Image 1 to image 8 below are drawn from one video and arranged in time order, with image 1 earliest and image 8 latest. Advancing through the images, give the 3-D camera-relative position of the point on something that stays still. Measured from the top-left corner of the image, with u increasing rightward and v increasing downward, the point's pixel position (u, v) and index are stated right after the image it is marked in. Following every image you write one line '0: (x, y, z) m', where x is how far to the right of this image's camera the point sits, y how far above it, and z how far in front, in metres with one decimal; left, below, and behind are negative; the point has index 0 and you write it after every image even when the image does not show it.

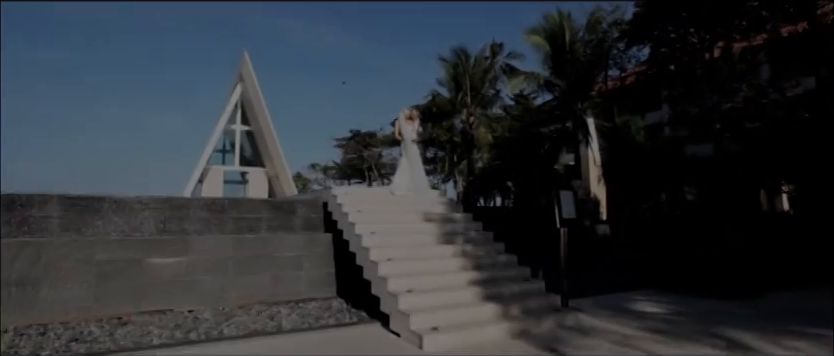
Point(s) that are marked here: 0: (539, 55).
0: (+5.4, +5.5, +19.8) m
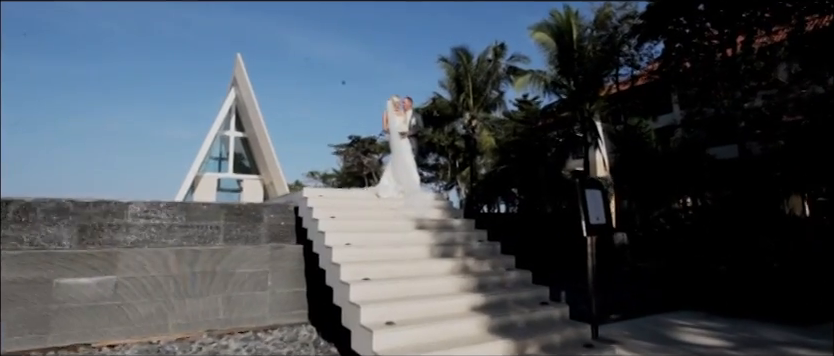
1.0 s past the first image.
0: (+5.4, +5.2, +18.8) m
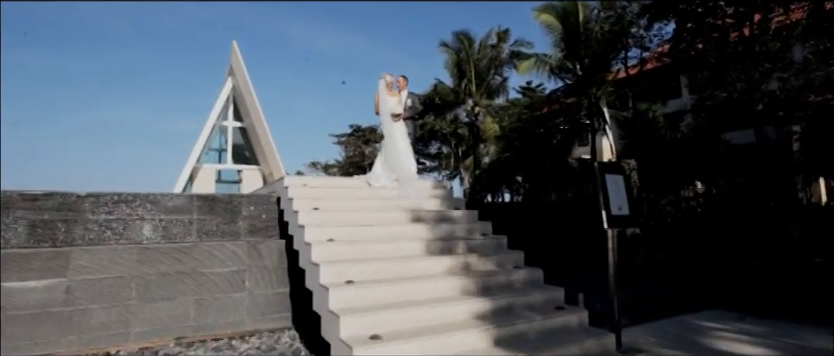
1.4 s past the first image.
0: (+5.4, +5.7, +18.1) m
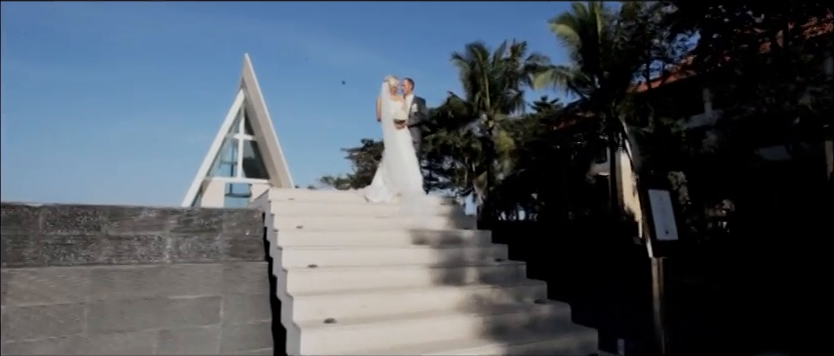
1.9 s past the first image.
0: (+5.9, +5.1, +17.5) m
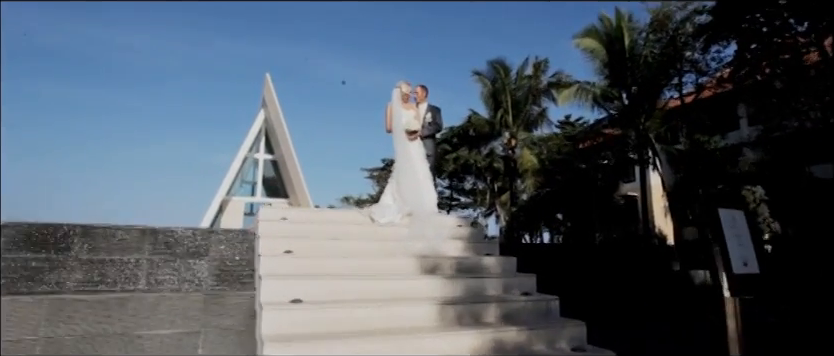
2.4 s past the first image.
0: (+6.7, +4.3, +16.9) m
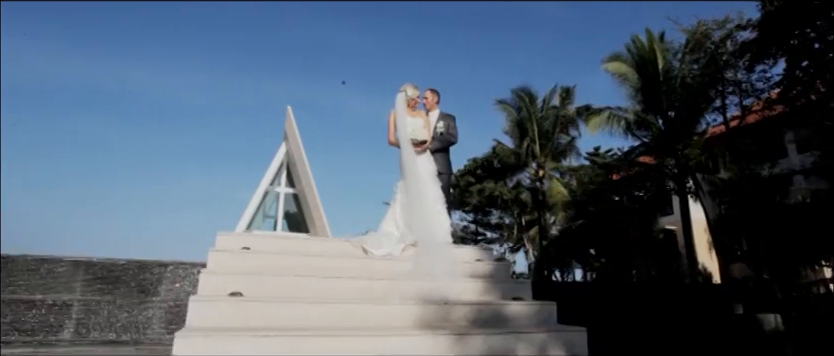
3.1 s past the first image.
0: (+7.4, +3.2, +16.0) m
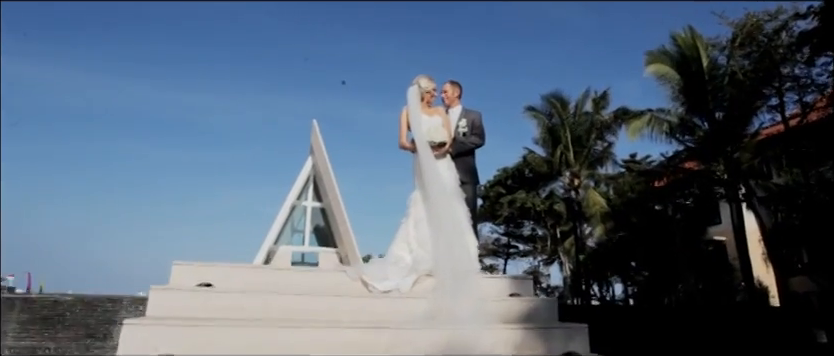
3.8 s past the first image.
0: (+8.3, +2.9, +14.9) m
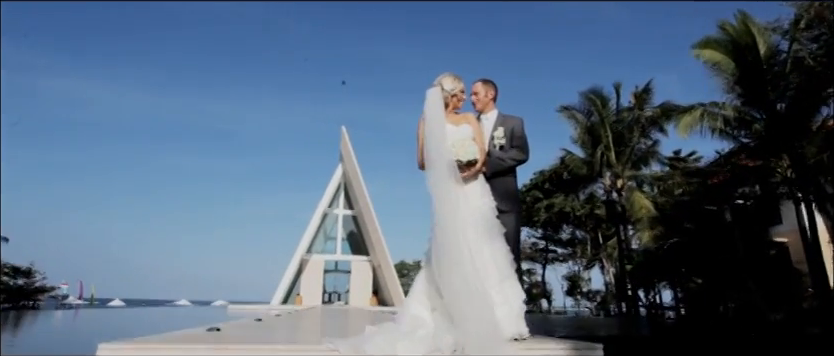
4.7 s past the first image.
0: (+9.2, +3.0, +13.7) m
